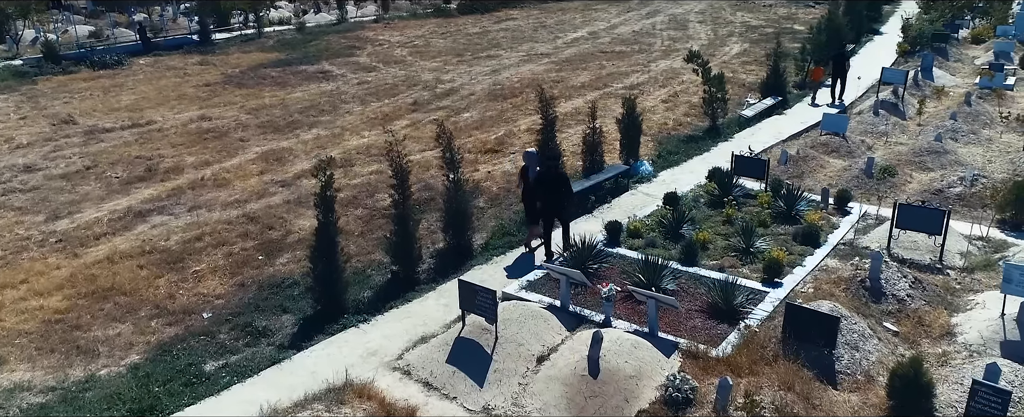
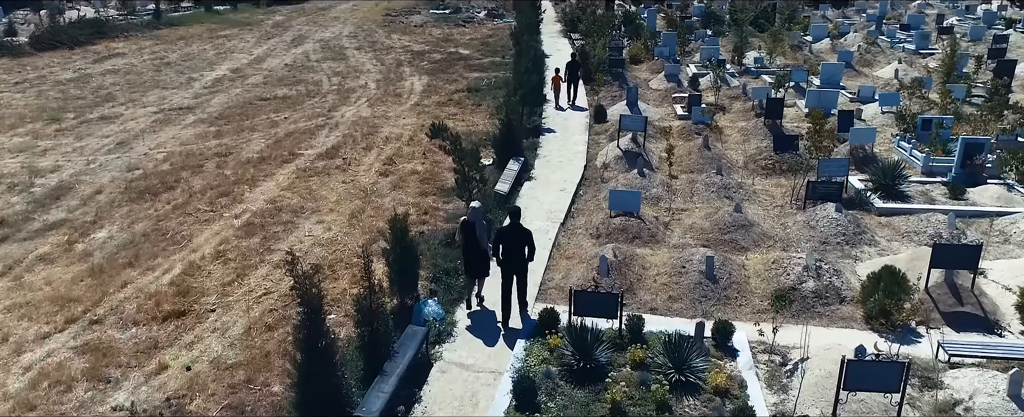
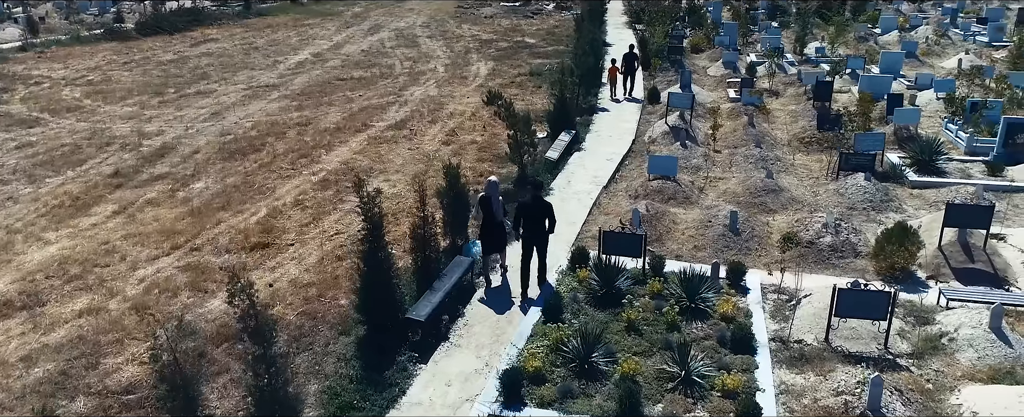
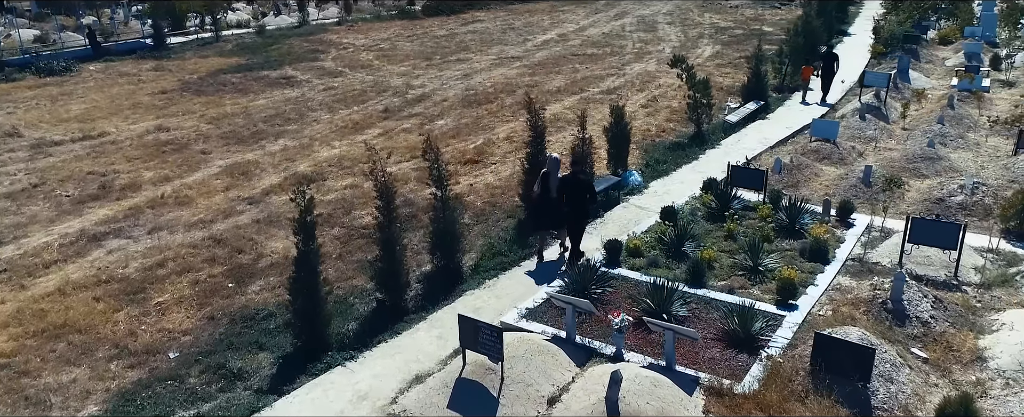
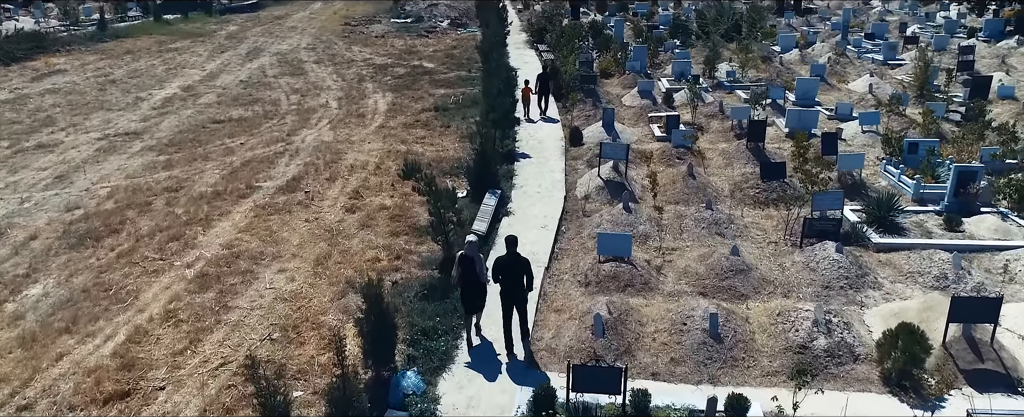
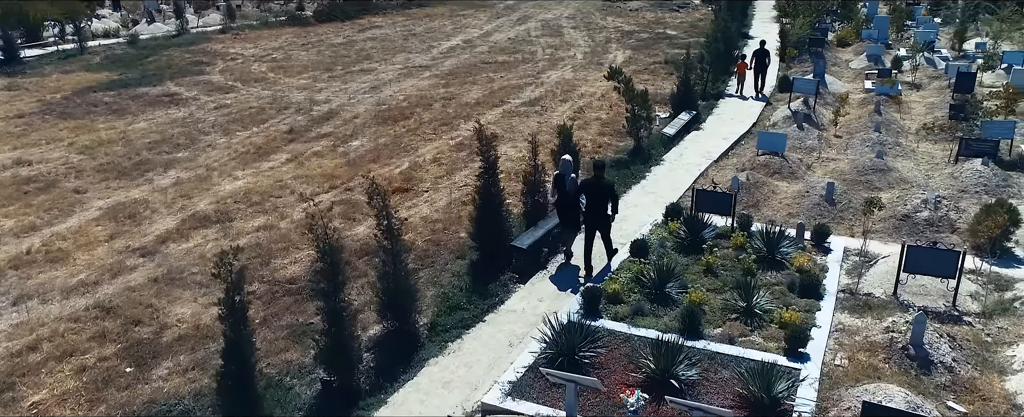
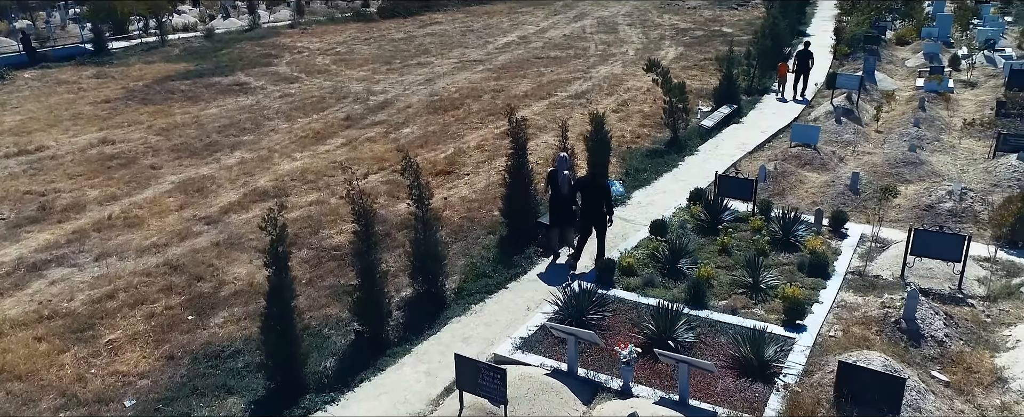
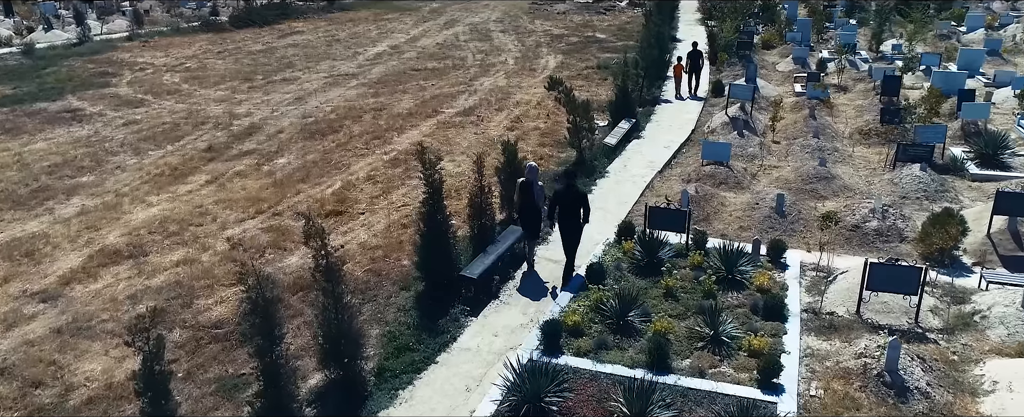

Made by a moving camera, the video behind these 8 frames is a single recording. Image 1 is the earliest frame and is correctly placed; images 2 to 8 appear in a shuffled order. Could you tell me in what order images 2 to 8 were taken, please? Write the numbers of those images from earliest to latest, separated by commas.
4, 7, 6, 8, 3, 2, 5
